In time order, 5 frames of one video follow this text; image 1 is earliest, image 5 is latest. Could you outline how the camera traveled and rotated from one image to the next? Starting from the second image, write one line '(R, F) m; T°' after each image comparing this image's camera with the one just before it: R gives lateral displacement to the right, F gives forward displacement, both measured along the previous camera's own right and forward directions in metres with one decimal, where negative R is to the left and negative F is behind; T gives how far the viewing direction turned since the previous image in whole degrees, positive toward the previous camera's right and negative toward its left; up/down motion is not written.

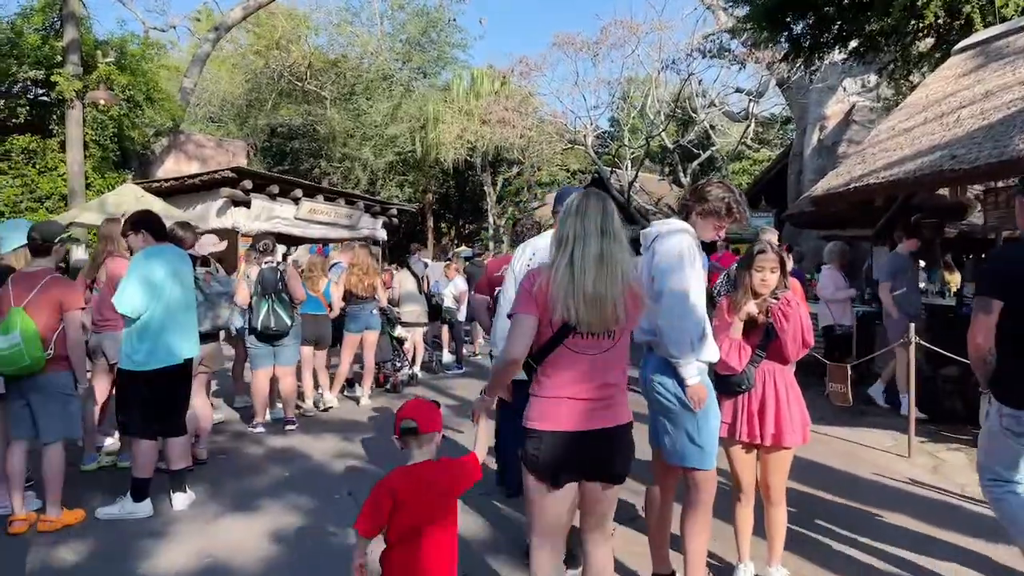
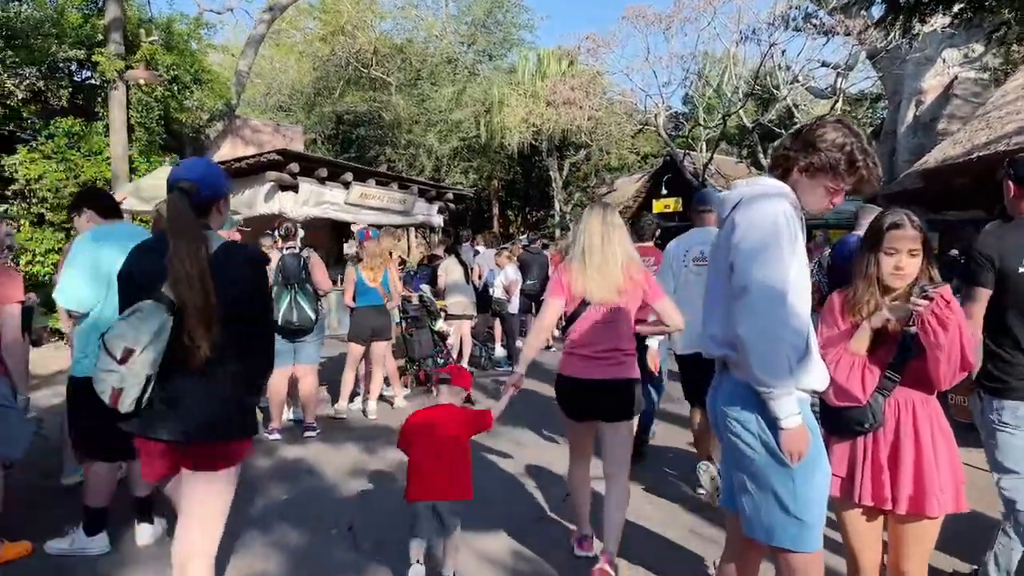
(+0.2, +1.2) m; -5°
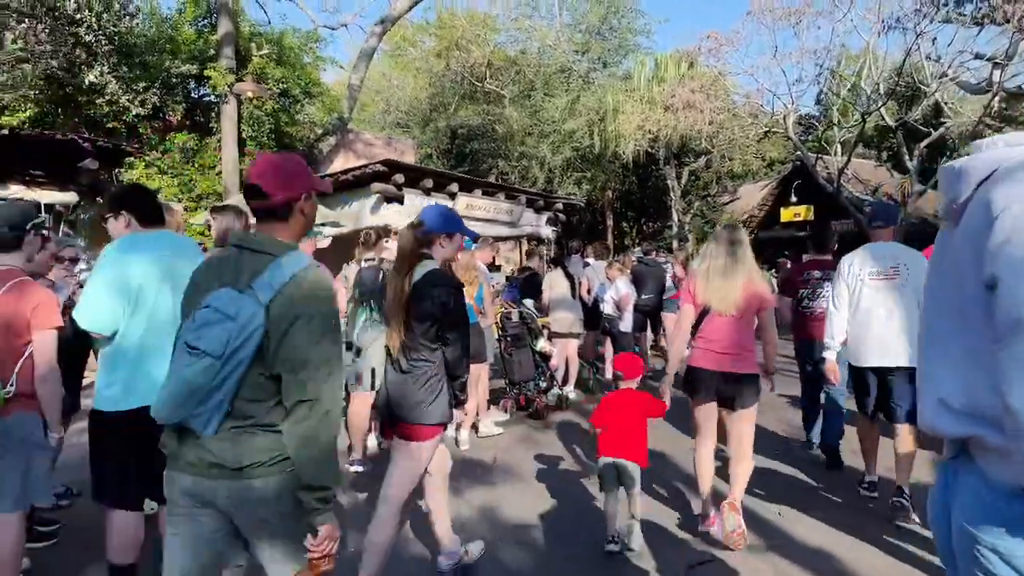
(+0.1, +0.9) m; -9°
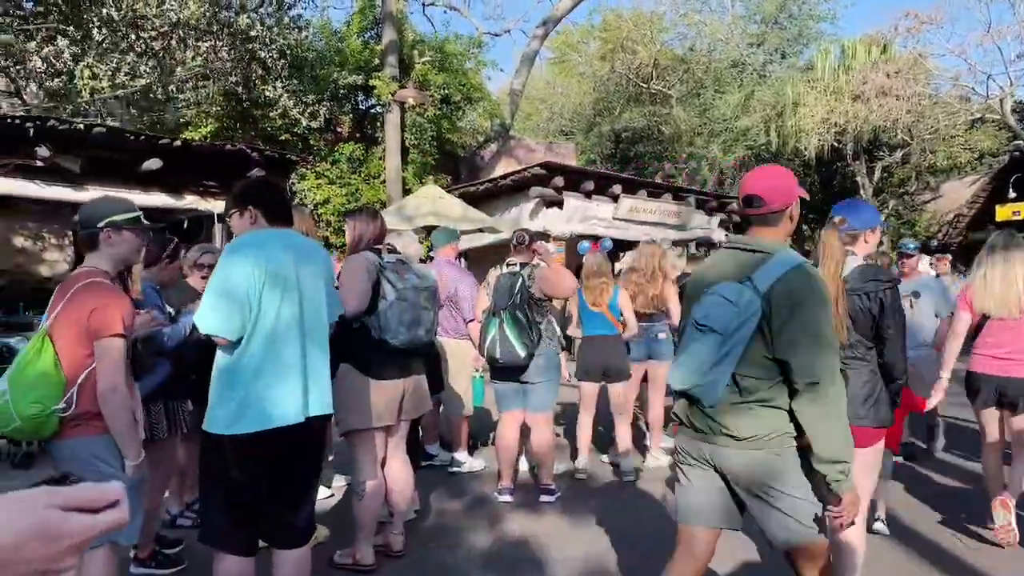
(0.0, +0.7) m; -13°
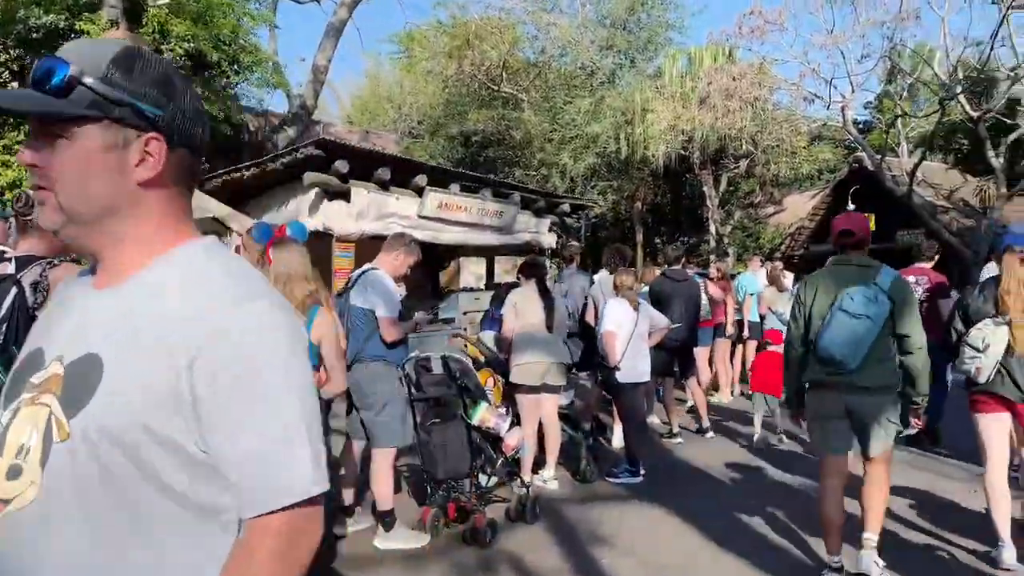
(+1.3, +2.5) m; +10°
